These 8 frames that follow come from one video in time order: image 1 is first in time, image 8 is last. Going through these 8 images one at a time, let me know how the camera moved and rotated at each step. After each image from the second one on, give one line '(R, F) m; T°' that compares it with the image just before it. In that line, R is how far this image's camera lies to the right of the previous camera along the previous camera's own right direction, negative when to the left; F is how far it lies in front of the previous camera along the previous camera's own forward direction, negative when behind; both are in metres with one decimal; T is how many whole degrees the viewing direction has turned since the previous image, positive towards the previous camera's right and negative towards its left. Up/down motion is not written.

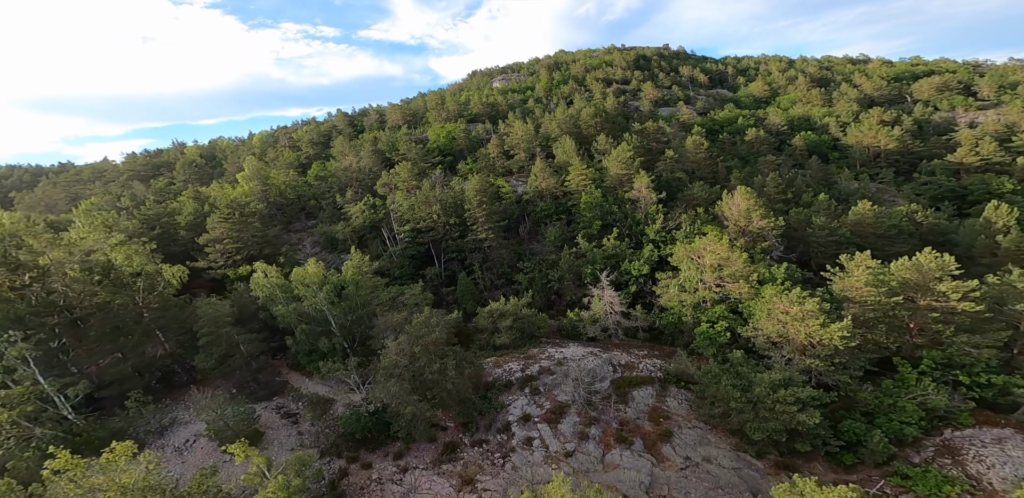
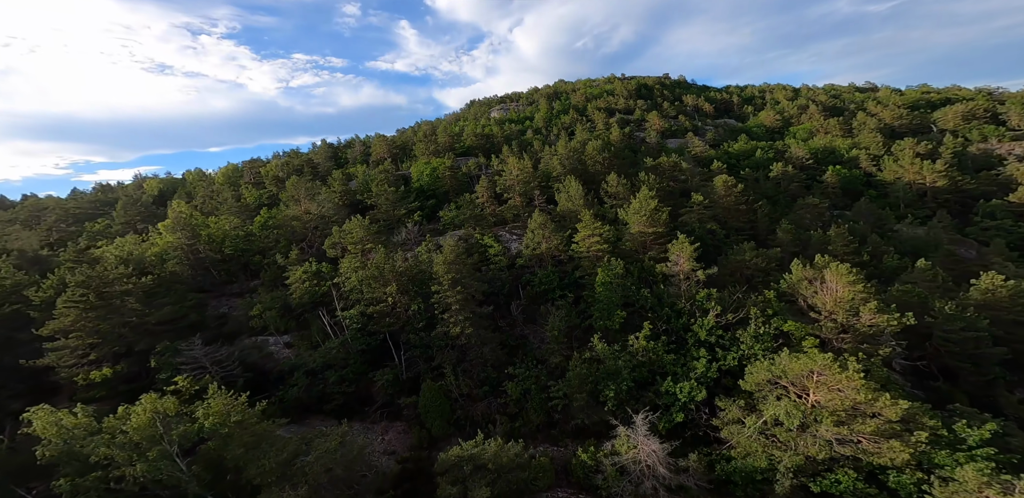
(+0.9, +11.2) m; 0°
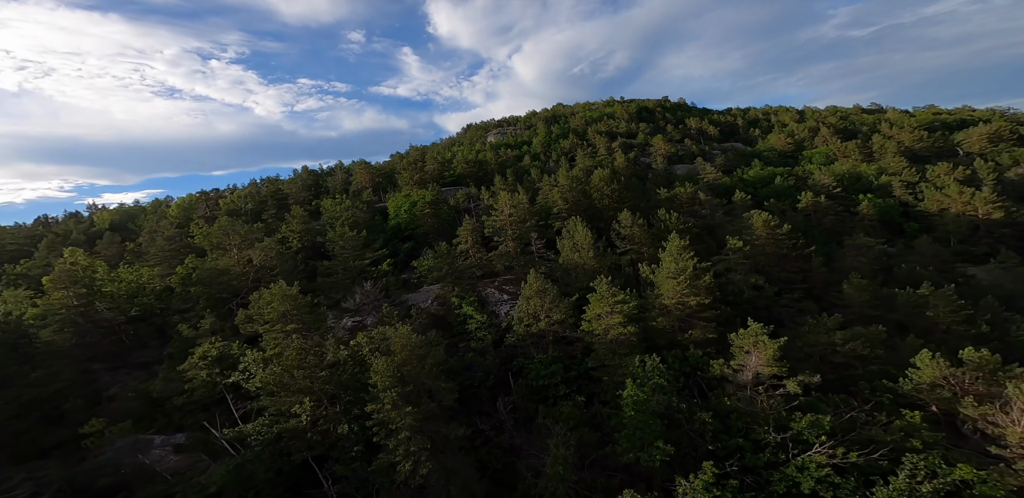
(+0.8, +9.7) m; 0°
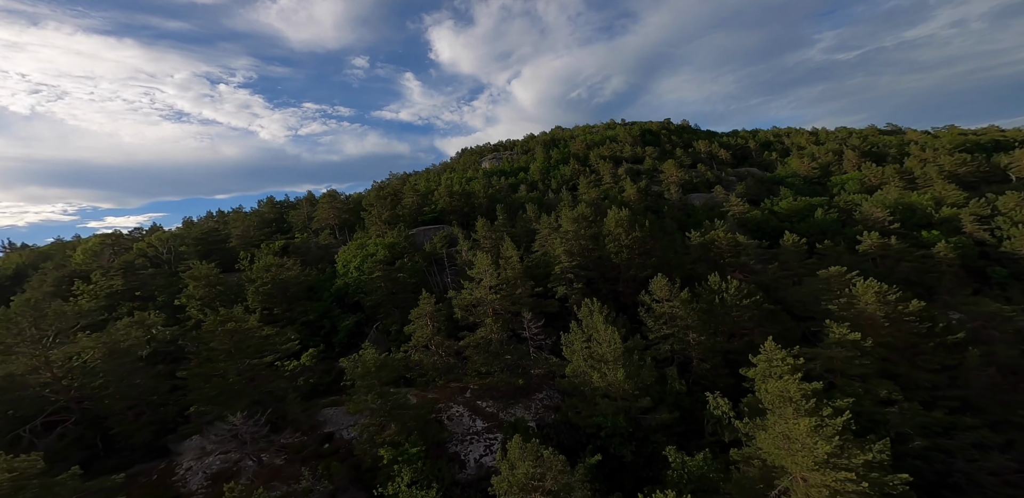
(+1.2, +13.7) m; 0°
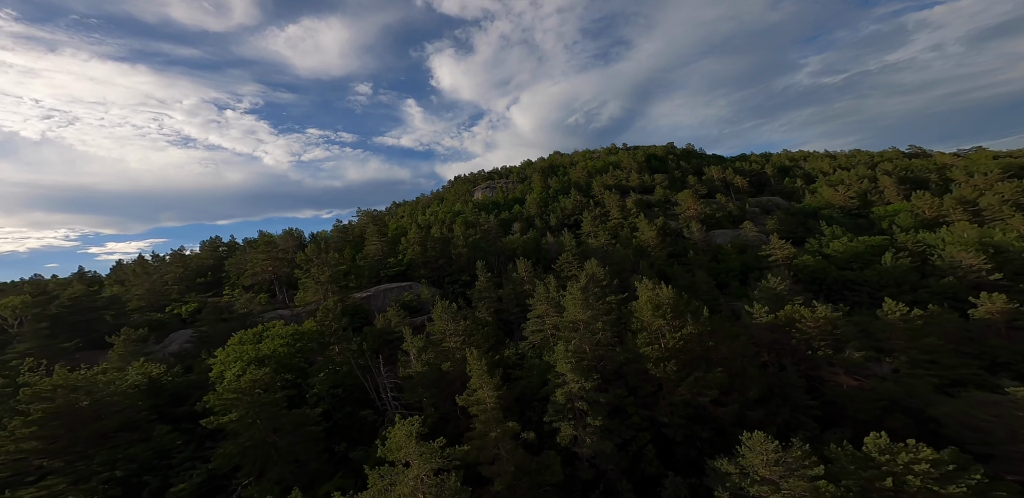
(+1.5, +14.8) m; 0°
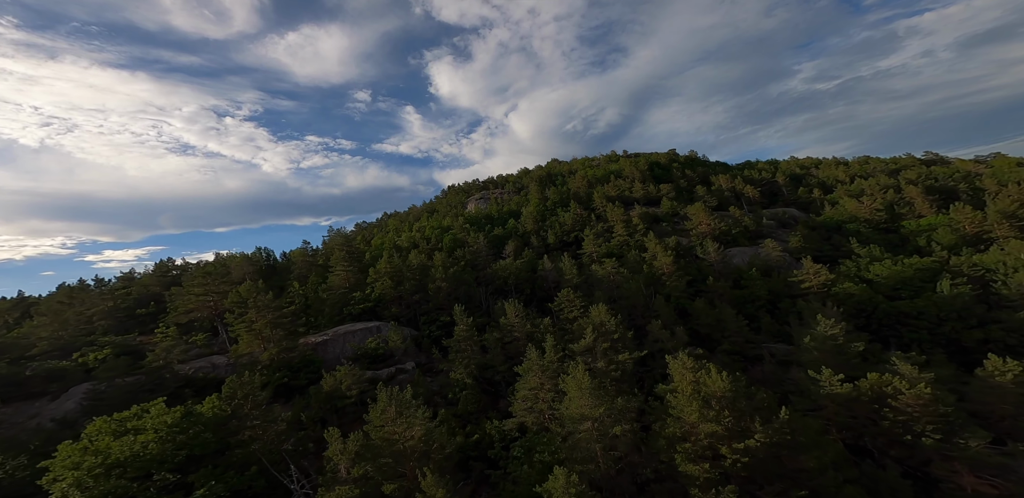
(+1.0, +8.5) m; 0°
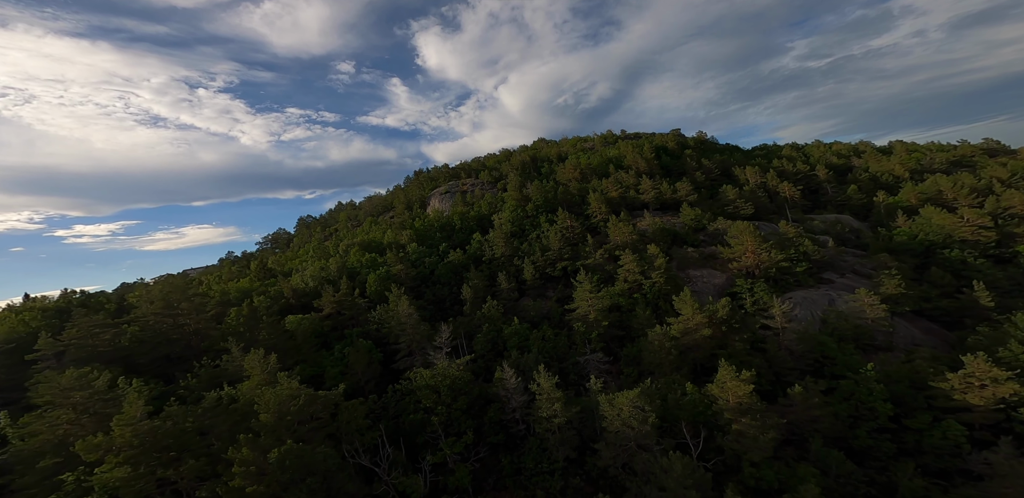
(+3.9, +24.9) m; +1°
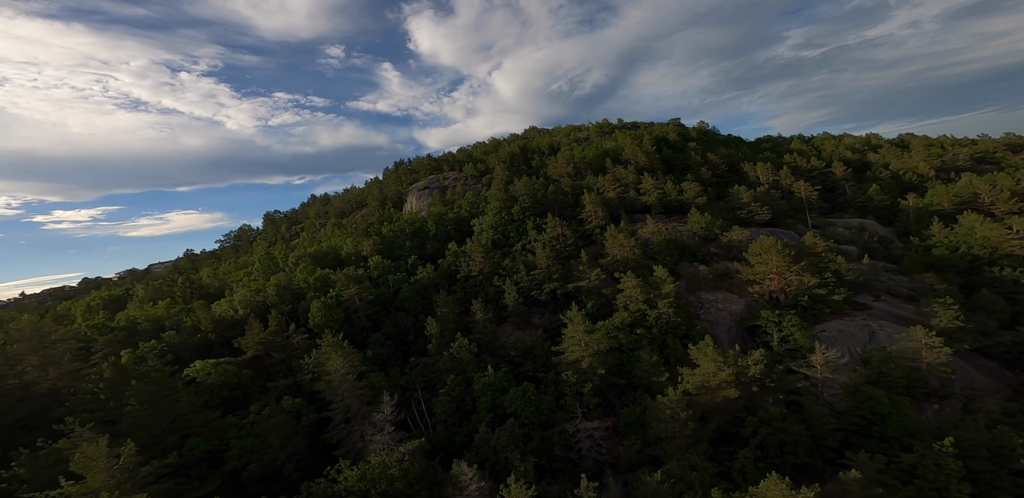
(+1.6, +9.0) m; +1°
